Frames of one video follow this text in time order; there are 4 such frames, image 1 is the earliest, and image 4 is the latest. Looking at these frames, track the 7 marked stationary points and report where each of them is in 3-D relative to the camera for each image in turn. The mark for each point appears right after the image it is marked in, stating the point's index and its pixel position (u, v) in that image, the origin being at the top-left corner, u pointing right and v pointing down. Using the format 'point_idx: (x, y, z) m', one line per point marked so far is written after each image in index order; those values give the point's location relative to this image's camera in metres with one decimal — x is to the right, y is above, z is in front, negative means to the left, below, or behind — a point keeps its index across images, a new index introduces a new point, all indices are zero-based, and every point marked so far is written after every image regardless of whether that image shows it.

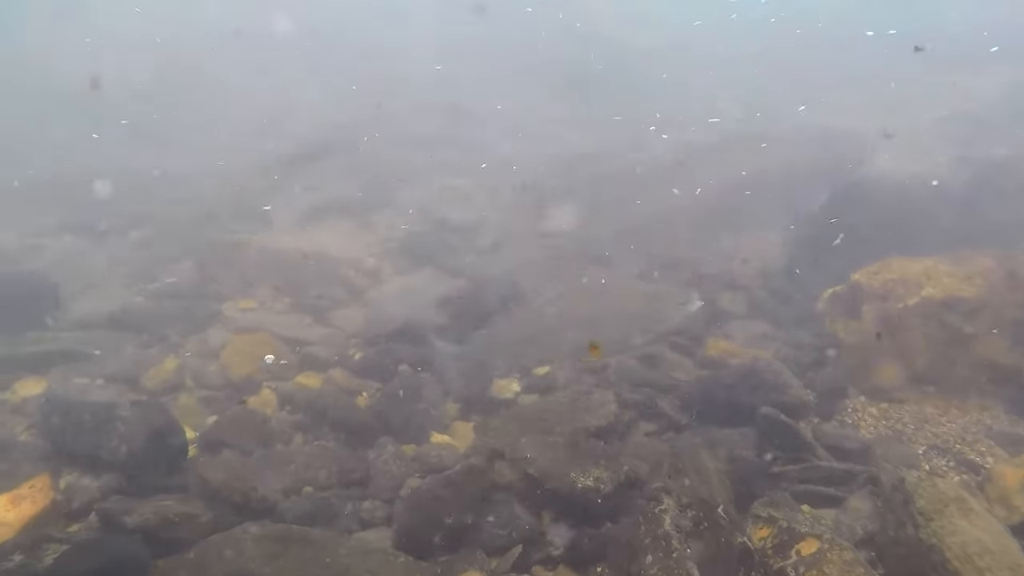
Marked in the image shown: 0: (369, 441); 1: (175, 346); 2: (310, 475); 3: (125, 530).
0: (-0.9, -0.9, +5.7) m
1: (-2.5, -0.4, +6.8) m
2: (-1.2, -1.1, +5.2) m
3: (-1.9, -1.2, +4.5) m
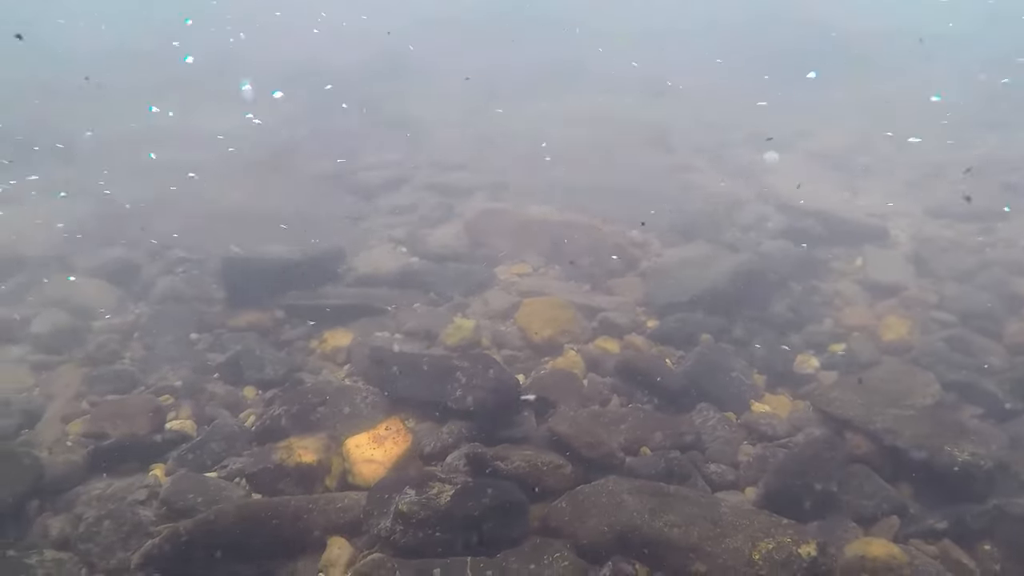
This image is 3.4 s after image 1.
0: (+1.1, -0.7, +5.6) m
1: (-0.4, -0.1, +7.0) m
2: (+0.8, -0.8, +5.2) m
3: (-0.1, -0.9, +4.6) m
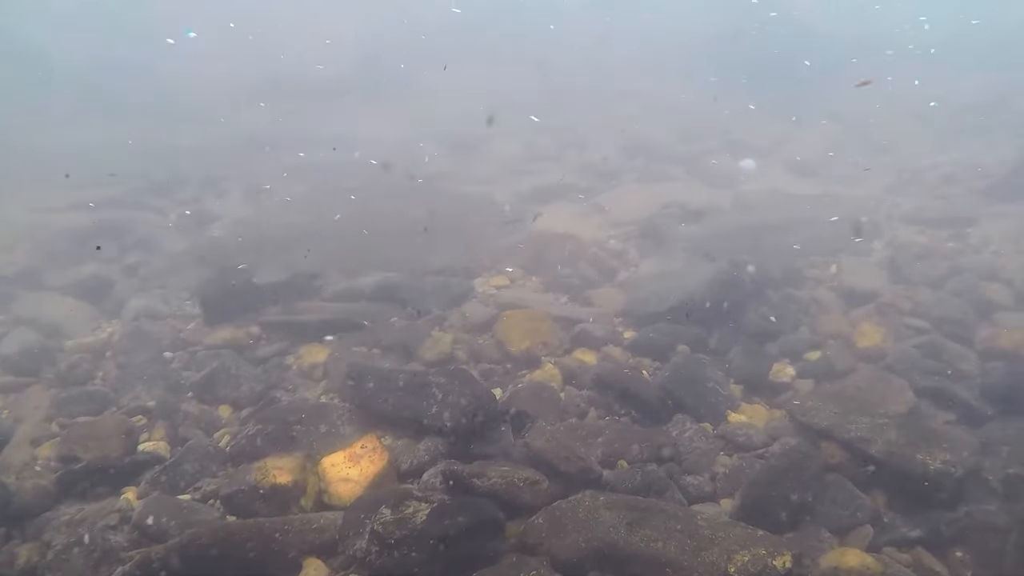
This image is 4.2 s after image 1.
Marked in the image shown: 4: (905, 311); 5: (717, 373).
0: (+0.9, -0.8, +5.7) m
1: (-0.6, -0.2, +7.0) m
2: (+0.6, -0.9, +5.2) m
3: (-0.2, -1.0, +4.6) m
4: (+3.0, -0.2, +6.9) m
5: (+1.4, -0.6, +6.1) m
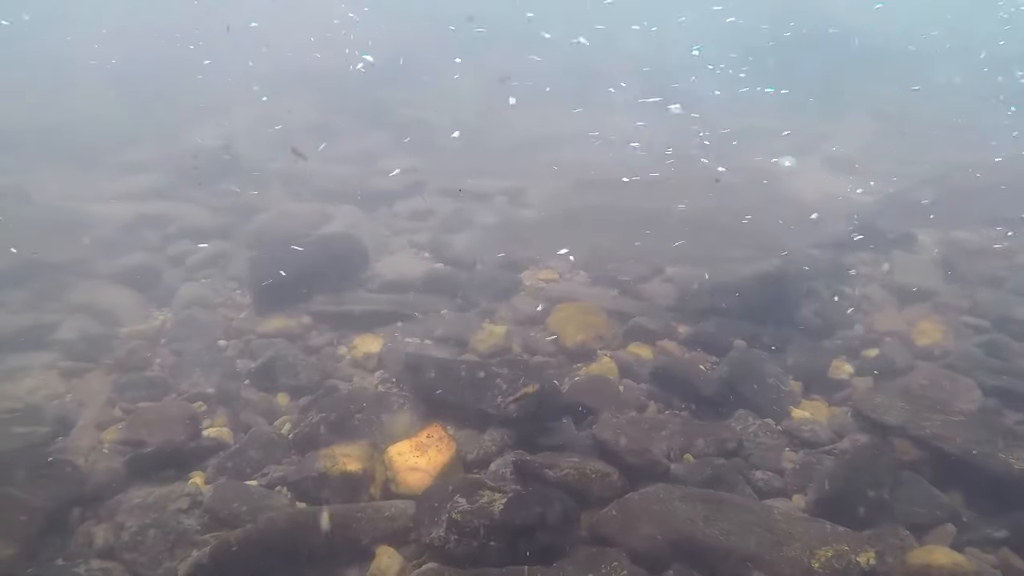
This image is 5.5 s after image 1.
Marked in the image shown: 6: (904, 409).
0: (+1.3, -0.8, +5.6) m
1: (-0.2, -0.2, +6.9) m
2: (+1.0, -0.9, +5.1) m
3: (+0.2, -1.0, +4.5) m
4: (+3.4, -0.2, +6.8) m
5: (+1.7, -0.5, +6.1) m
6: (+2.3, -0.7, +5.3) m
